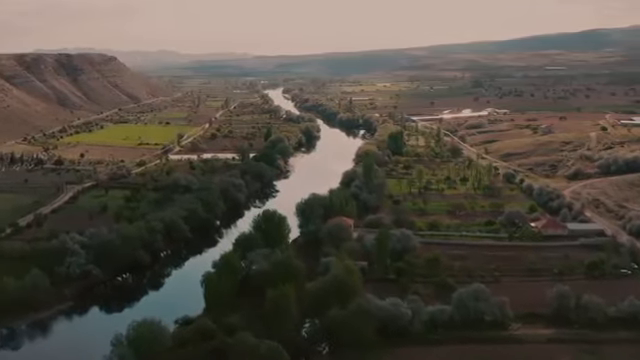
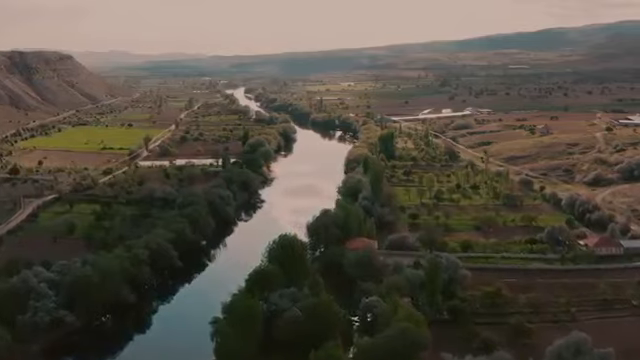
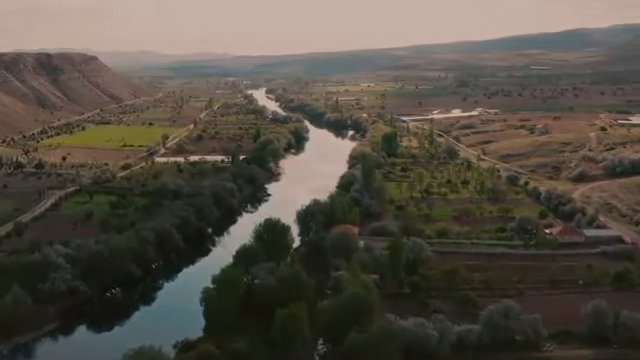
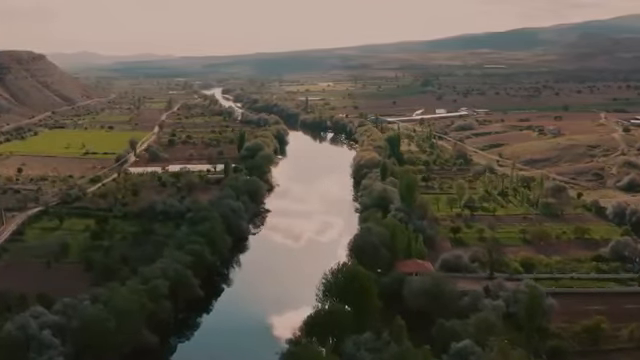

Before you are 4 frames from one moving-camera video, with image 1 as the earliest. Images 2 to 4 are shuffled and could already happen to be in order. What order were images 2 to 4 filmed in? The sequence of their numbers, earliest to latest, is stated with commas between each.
3, 2, 4
